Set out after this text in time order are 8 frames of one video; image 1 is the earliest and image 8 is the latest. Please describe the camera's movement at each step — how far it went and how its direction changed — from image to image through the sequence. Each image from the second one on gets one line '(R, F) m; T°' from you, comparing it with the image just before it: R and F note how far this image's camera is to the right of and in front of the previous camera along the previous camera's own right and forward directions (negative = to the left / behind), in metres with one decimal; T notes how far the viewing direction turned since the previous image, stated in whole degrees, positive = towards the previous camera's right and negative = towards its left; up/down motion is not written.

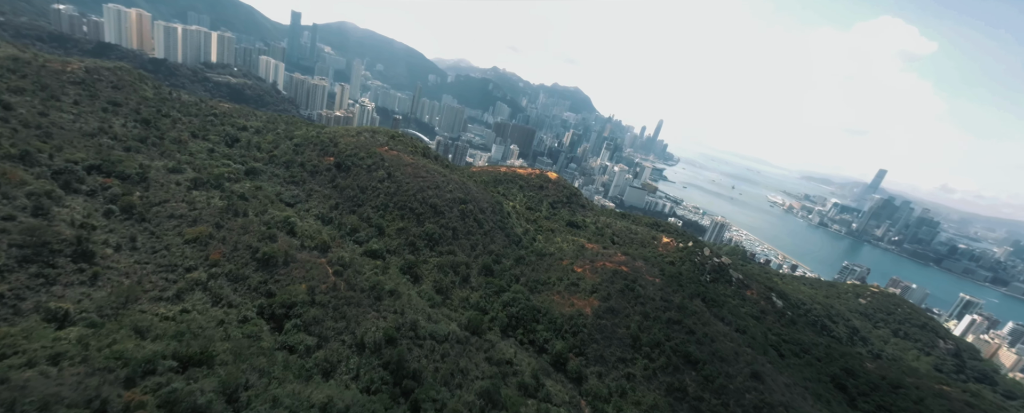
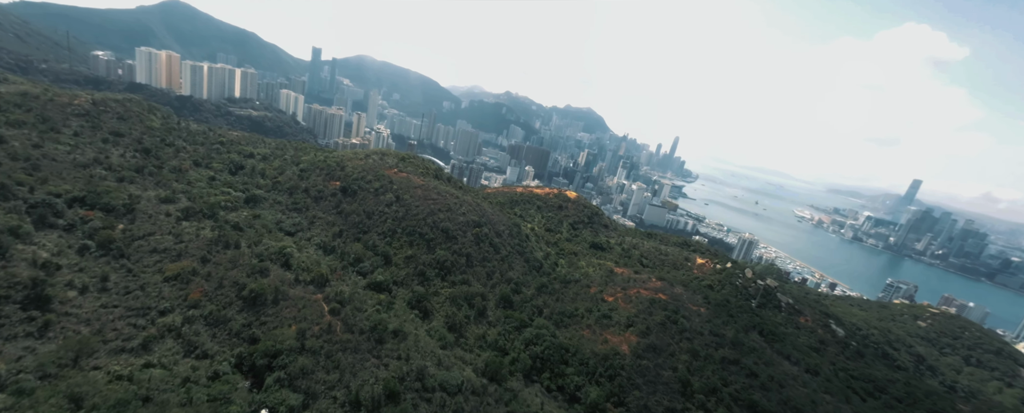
(-0.1, +2.5) m; -2°
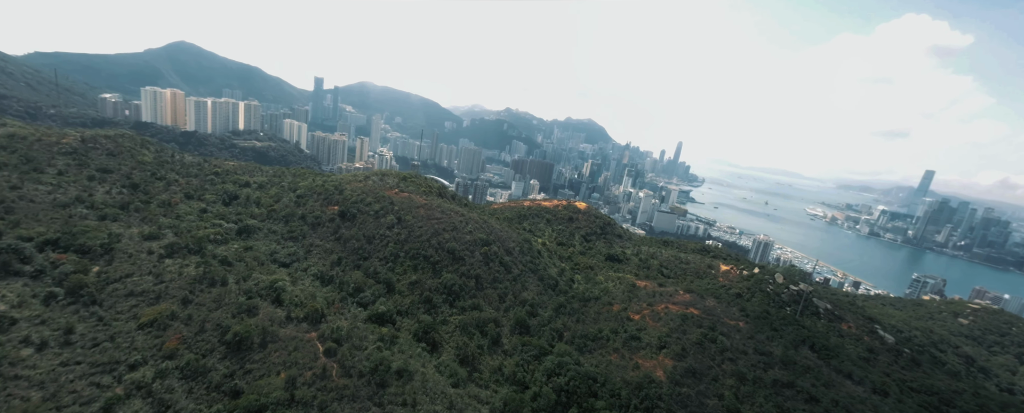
(-0.1, +1.8) m; -1°
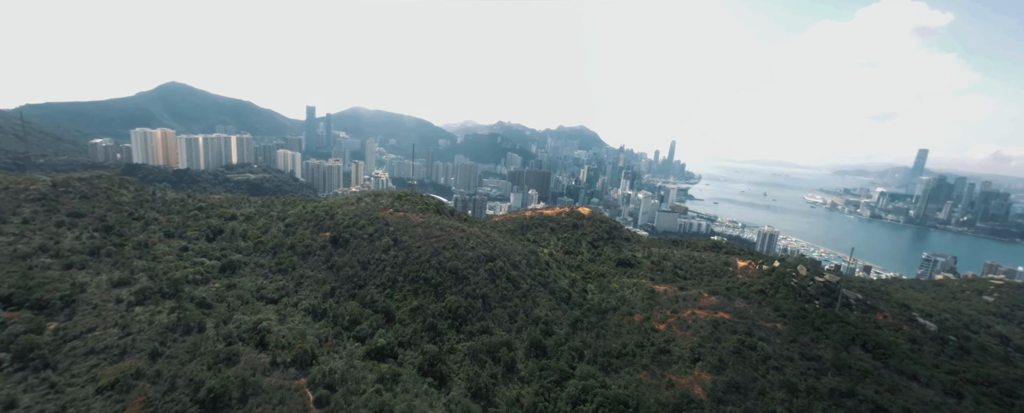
(-0.2, +1.7) m; 0°
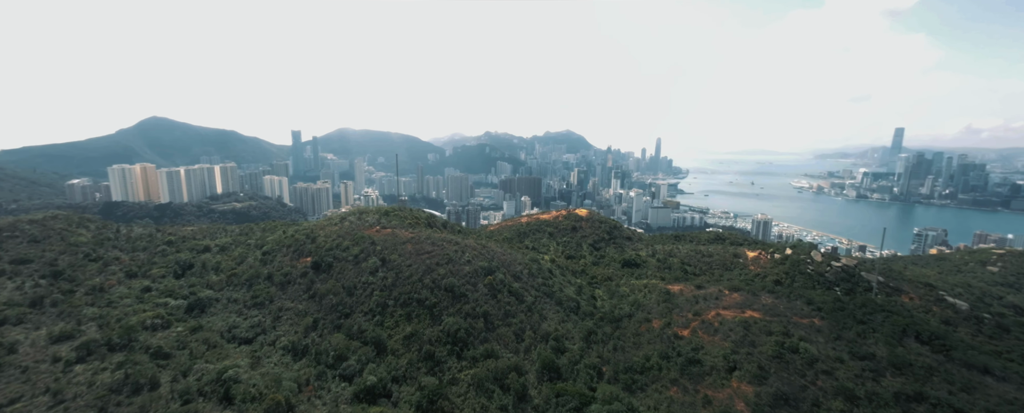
(-0.2, +1.9) m; +1°
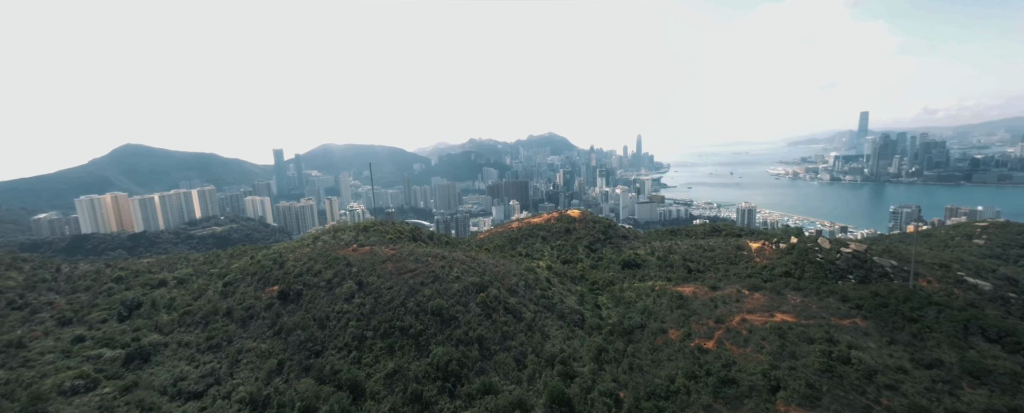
(-0.1, +2.3) m; +2°
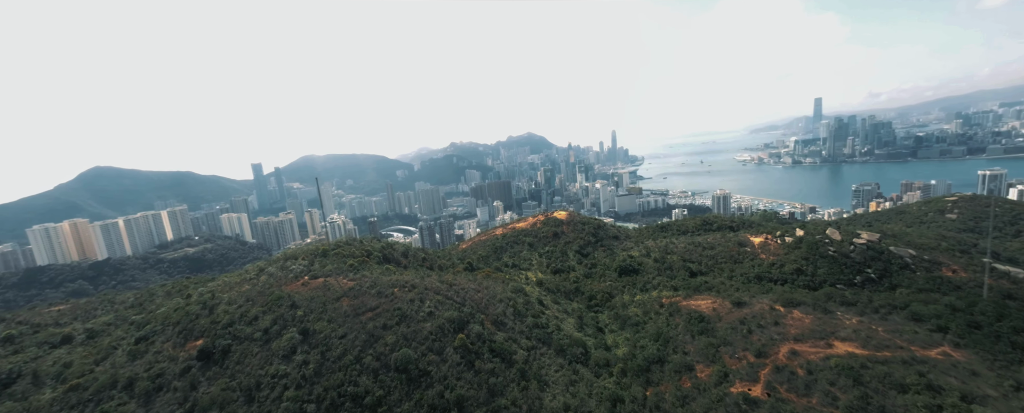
(+0.2, +3.6) m; +2°
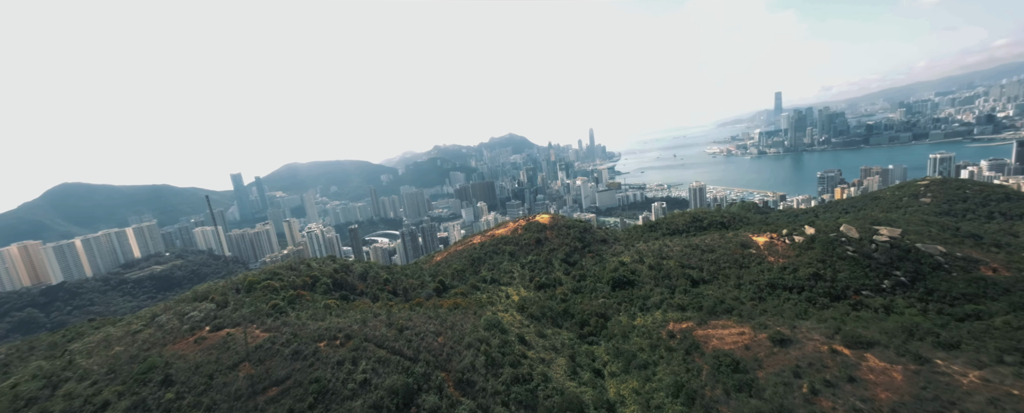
(+0.6, +4.5) m; +2°
